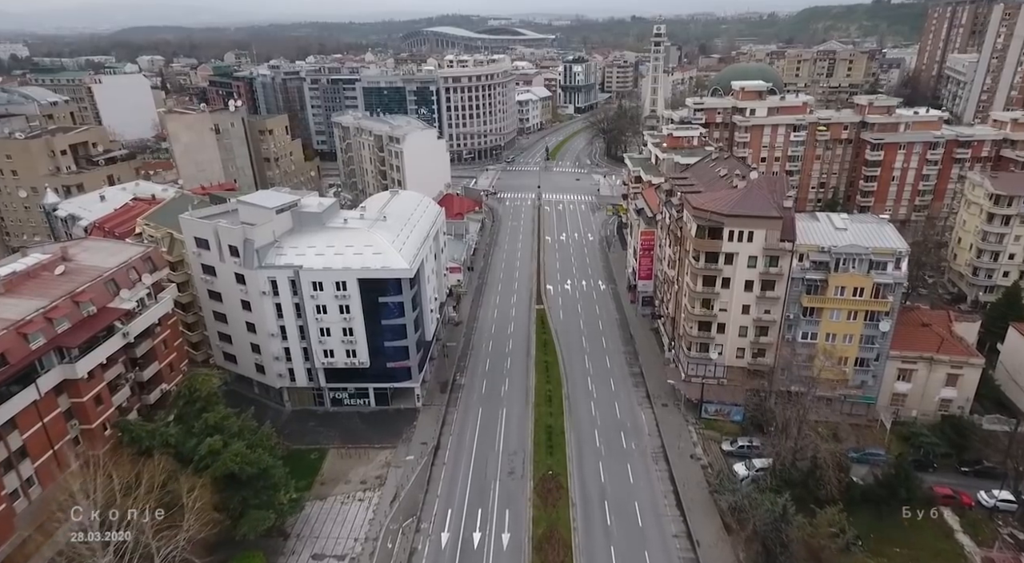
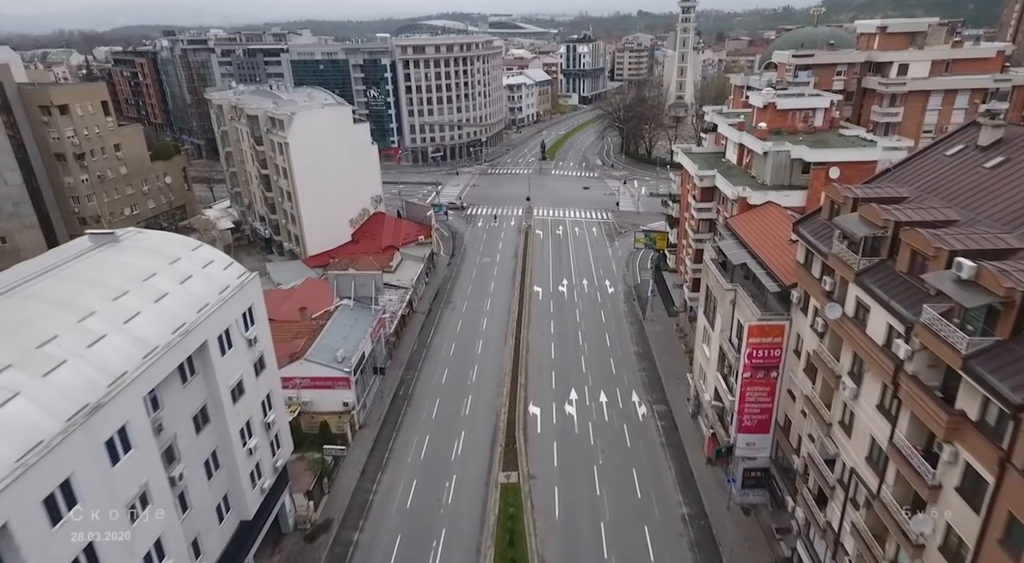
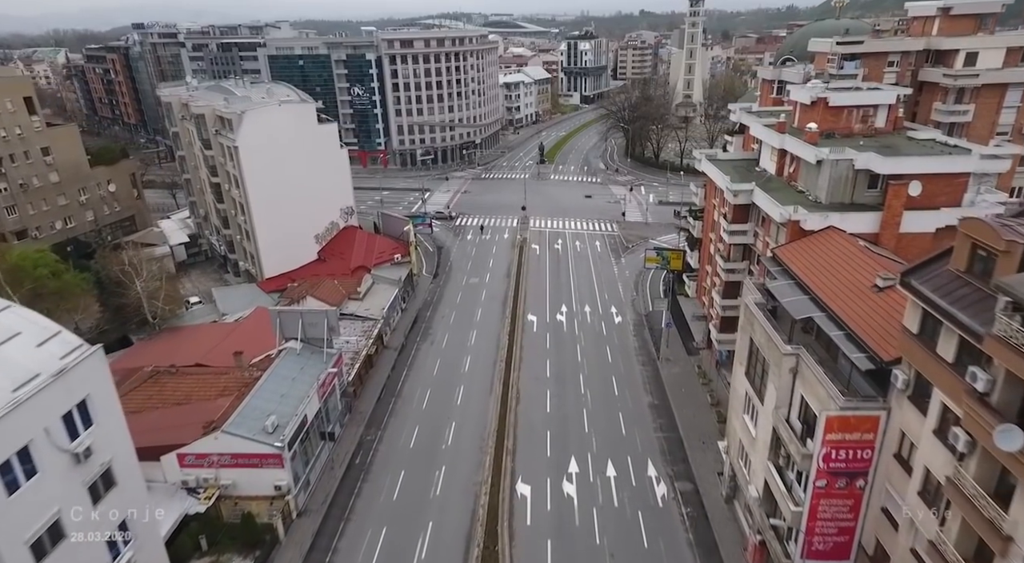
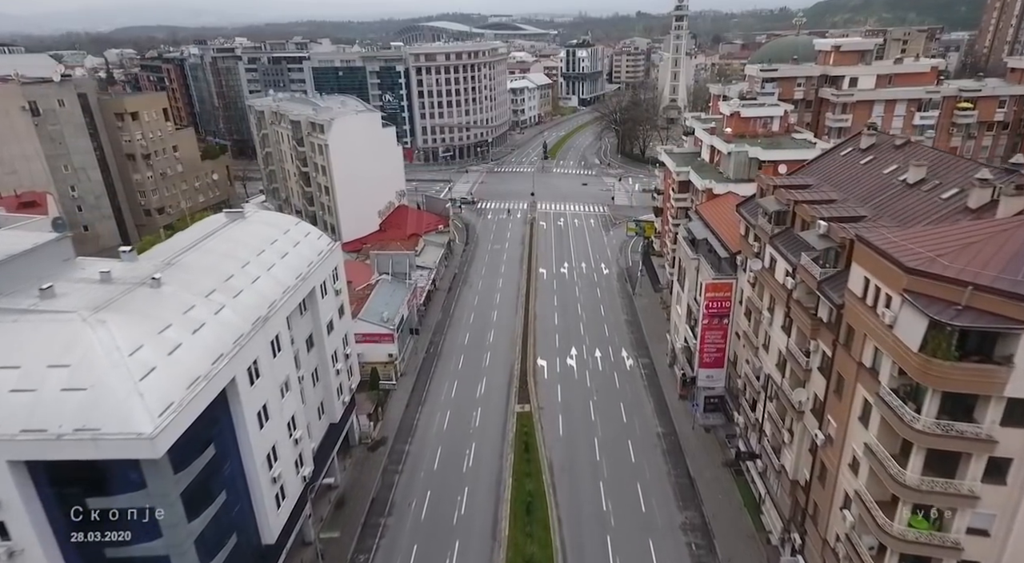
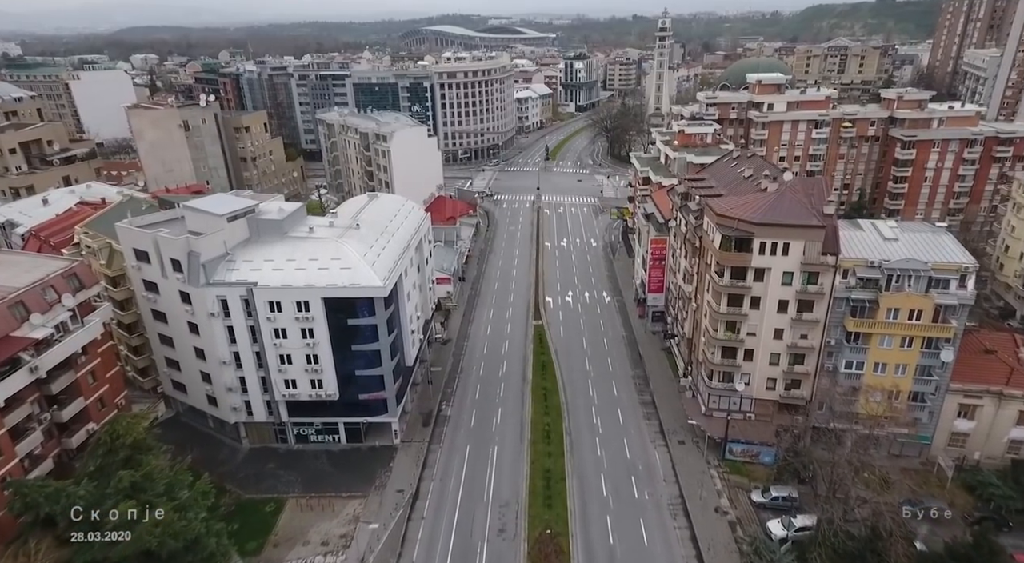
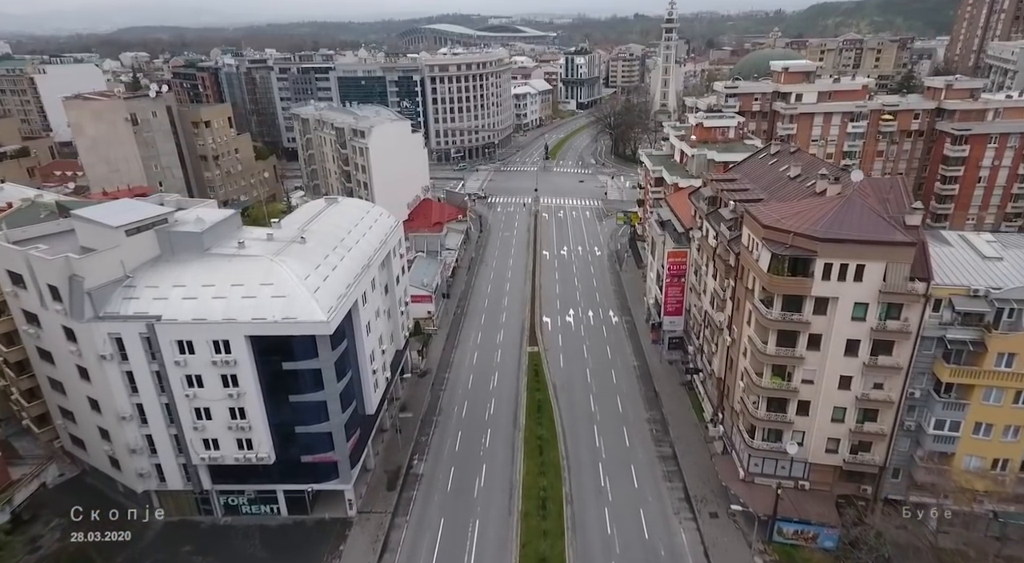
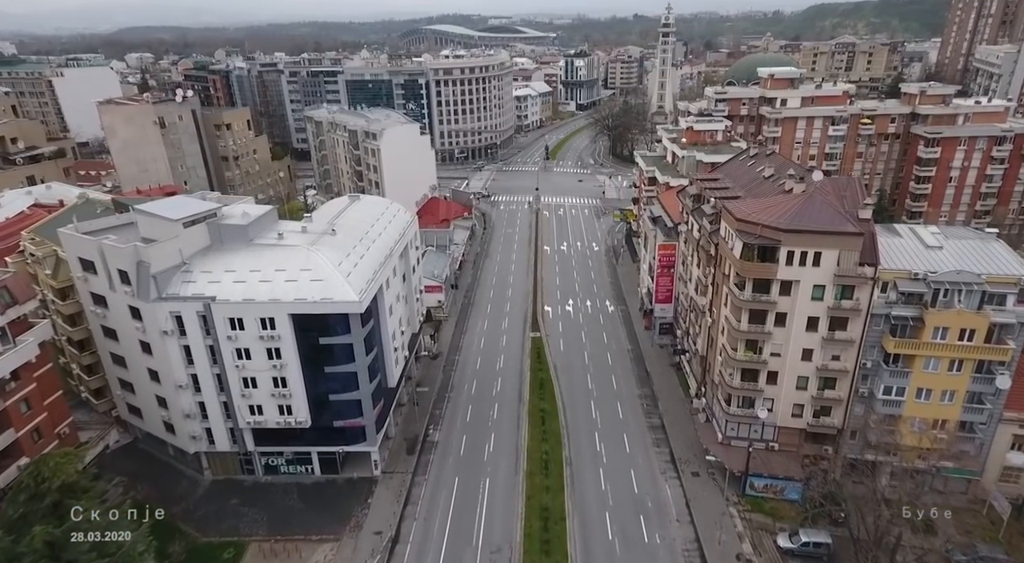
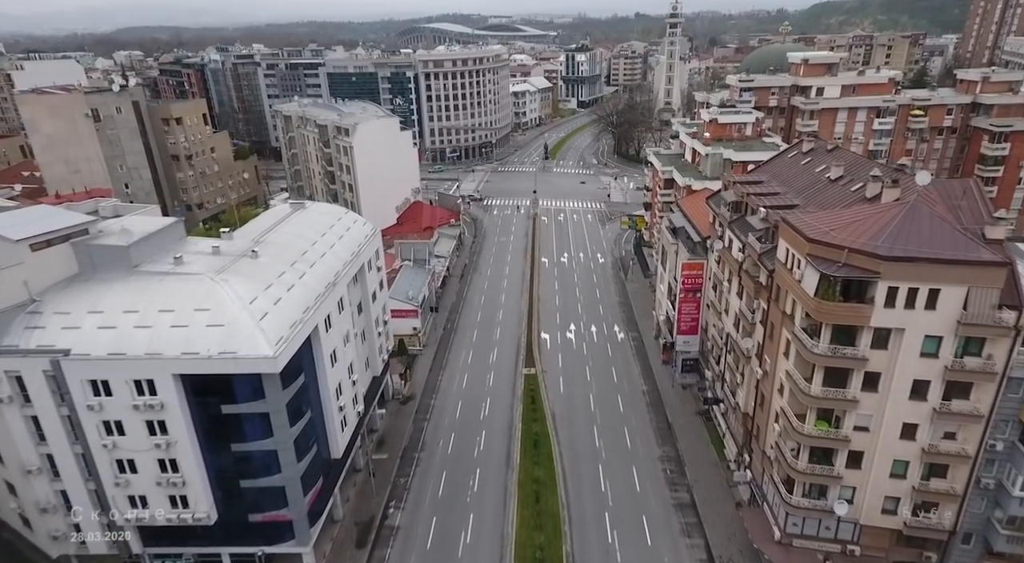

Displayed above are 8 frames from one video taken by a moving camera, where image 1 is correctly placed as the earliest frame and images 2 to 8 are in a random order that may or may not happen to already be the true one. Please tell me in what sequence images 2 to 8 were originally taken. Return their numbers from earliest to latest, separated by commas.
5, 7, 6, 8, 4, 2, 3
